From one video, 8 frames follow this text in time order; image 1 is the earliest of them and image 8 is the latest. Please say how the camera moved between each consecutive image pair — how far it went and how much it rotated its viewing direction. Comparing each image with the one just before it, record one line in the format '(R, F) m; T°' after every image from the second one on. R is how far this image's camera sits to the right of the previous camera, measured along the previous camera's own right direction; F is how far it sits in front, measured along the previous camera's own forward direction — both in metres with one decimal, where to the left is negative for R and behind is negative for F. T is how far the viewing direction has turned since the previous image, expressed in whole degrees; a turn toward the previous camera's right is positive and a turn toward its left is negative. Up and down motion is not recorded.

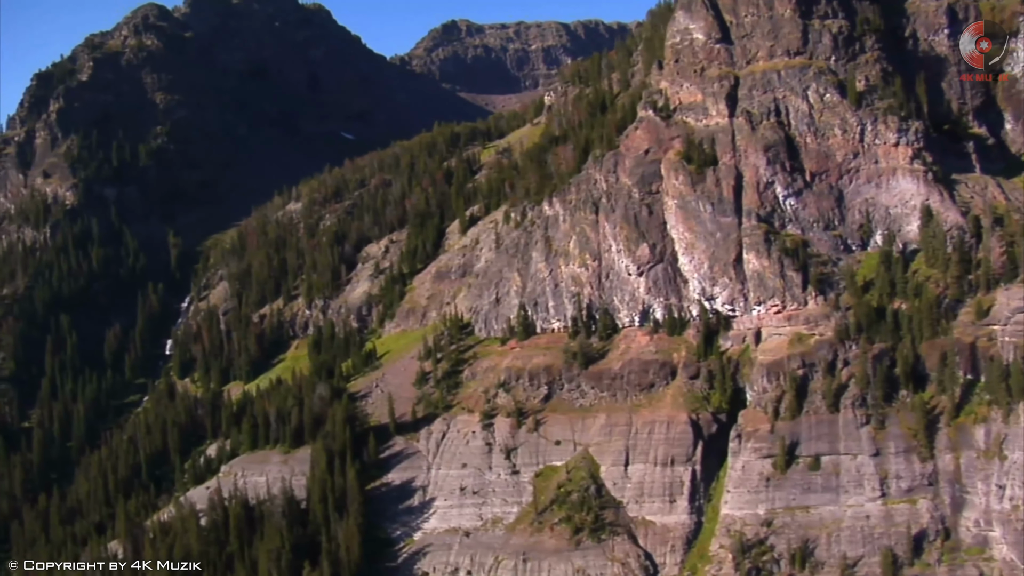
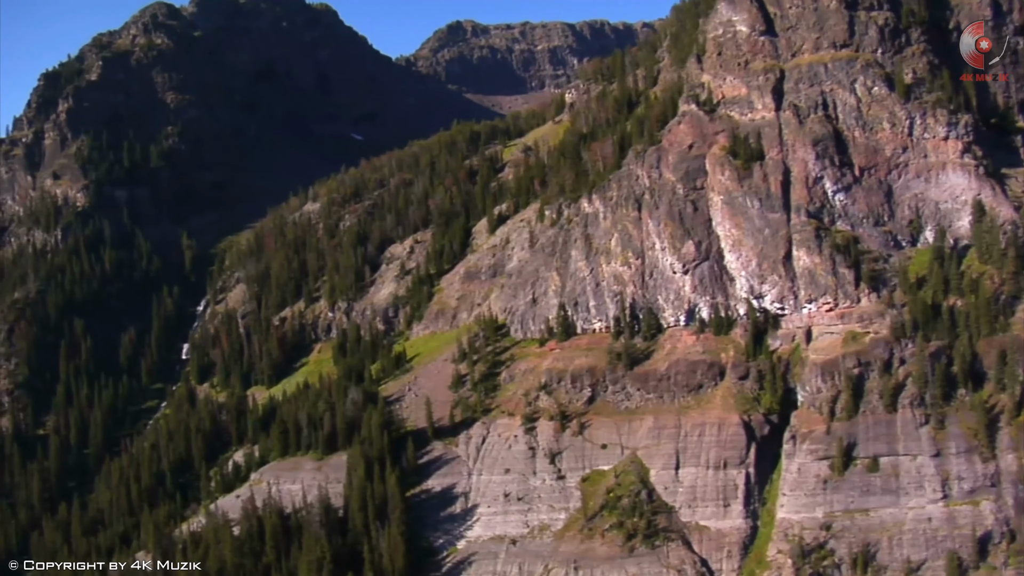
(-5.6, +3.2) m; +1°
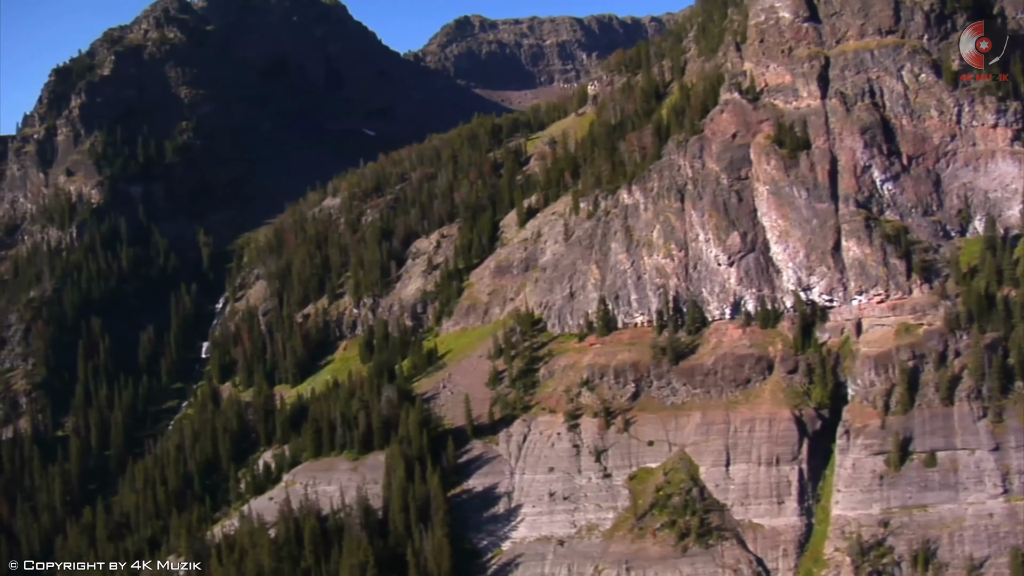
(-4.9, +2.7) m; +1°
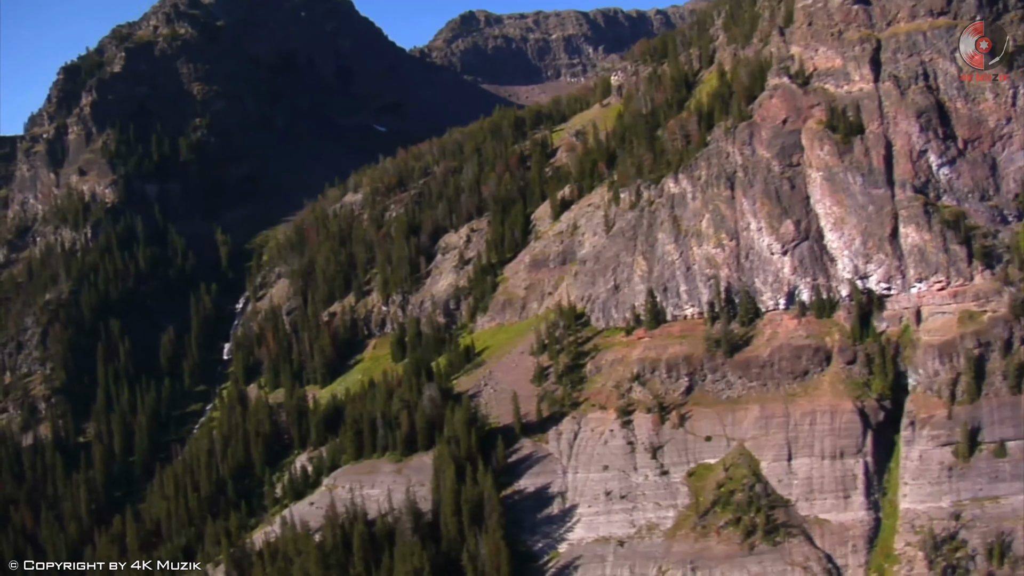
(-5.9, +3.2) m; +1°
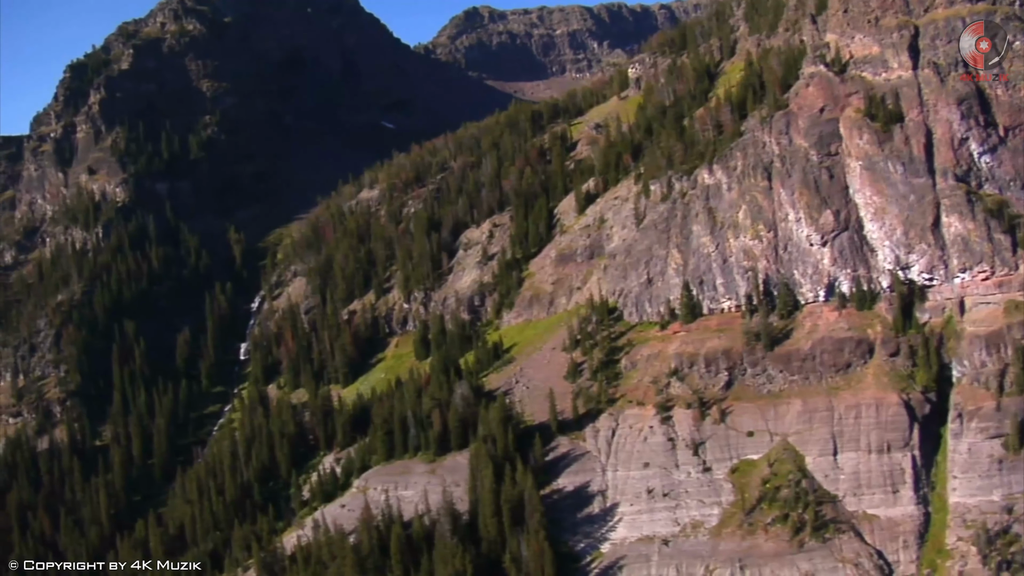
(-4.2, +2.2) m; +1°
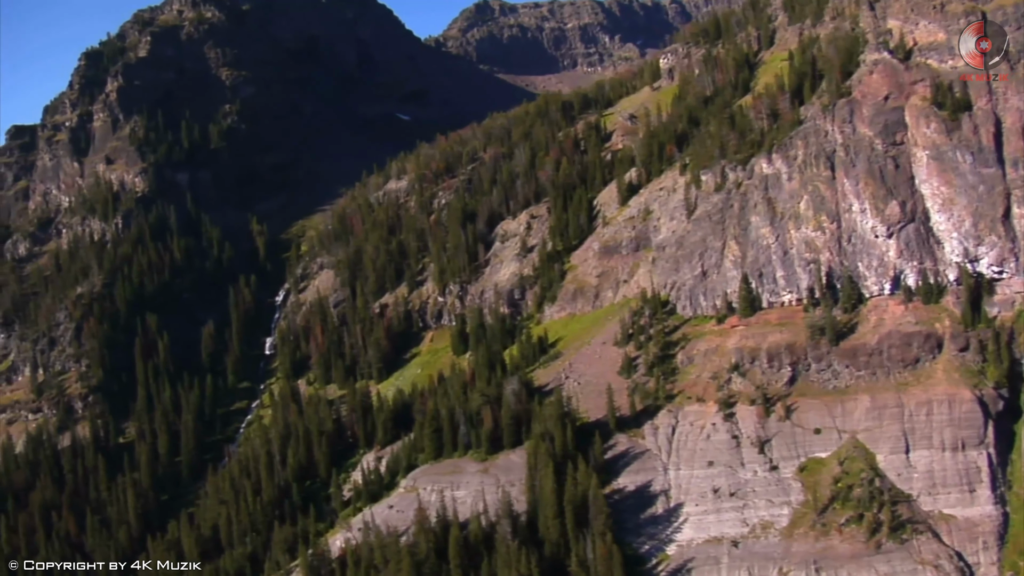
(-6.7, +3.5) m; +1°
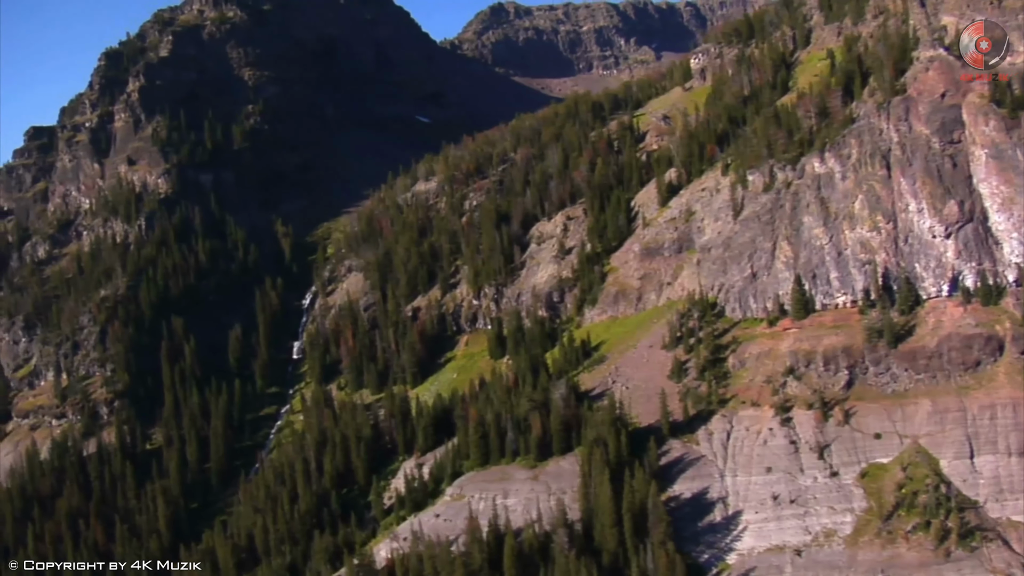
(-4.9, +2.4) m; +1°
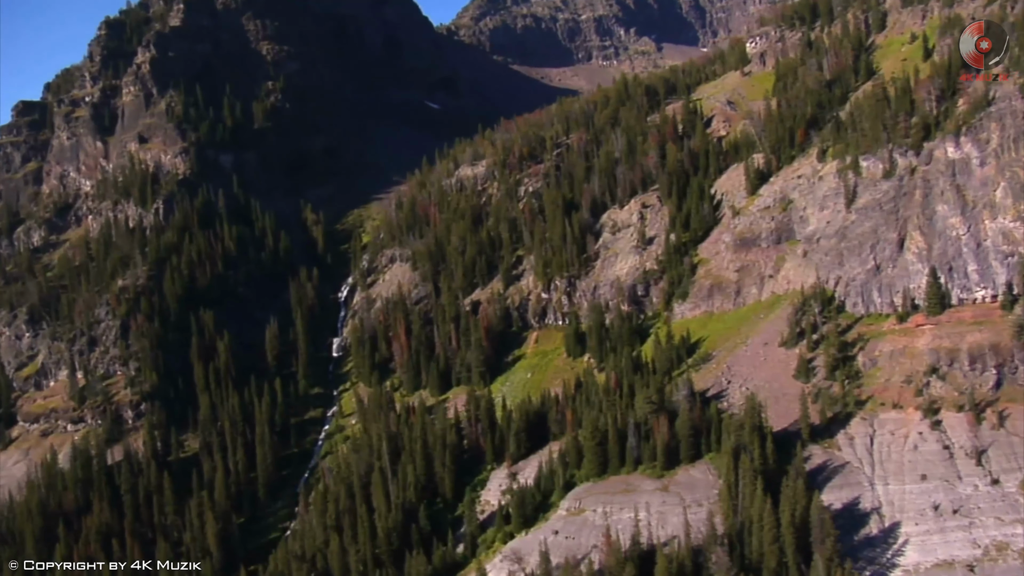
(-16.1, +9.9) m; +5°
